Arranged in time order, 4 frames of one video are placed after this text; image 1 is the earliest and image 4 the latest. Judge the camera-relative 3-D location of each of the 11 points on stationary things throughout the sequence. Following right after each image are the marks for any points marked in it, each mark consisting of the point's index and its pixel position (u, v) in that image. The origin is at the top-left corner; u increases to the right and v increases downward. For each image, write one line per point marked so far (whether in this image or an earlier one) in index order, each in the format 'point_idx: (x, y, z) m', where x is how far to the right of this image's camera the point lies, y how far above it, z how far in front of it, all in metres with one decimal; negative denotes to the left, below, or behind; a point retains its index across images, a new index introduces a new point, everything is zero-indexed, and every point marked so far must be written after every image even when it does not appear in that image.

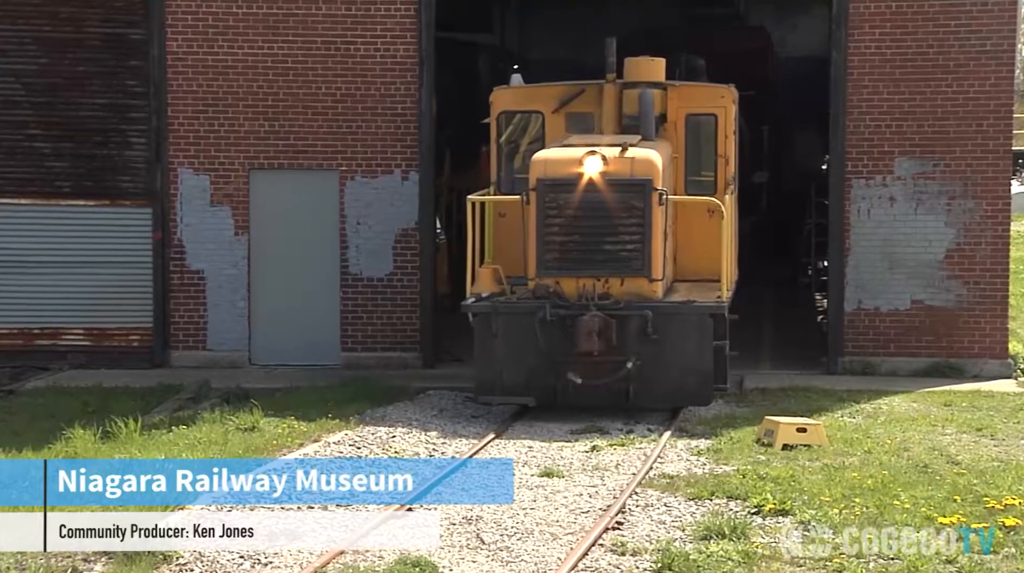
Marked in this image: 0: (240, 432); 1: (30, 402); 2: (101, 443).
0: (-2.4, -1.2, +14.8) m
1: (-4.5, -1.1, +16.0) m
2: (-3.5, -1.3, +14.5) m
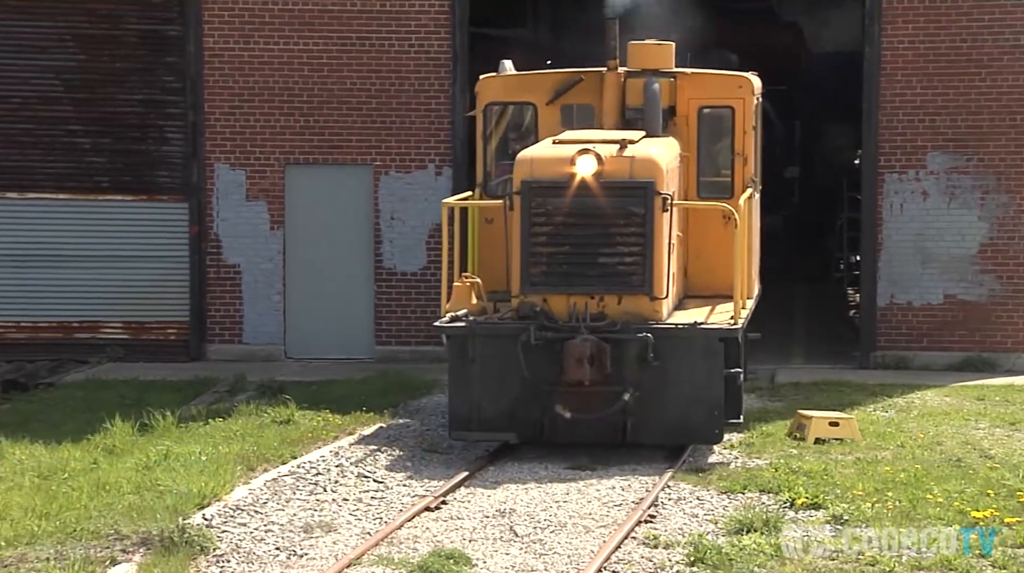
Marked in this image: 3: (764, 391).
0: (-2.1, -1.2, +15.0) m
1: (-4.2, -1.1, +16.2) m
2: (-3.2, -1.3, +14.7) m
3: (+2.4, -1.0, +16.5) m
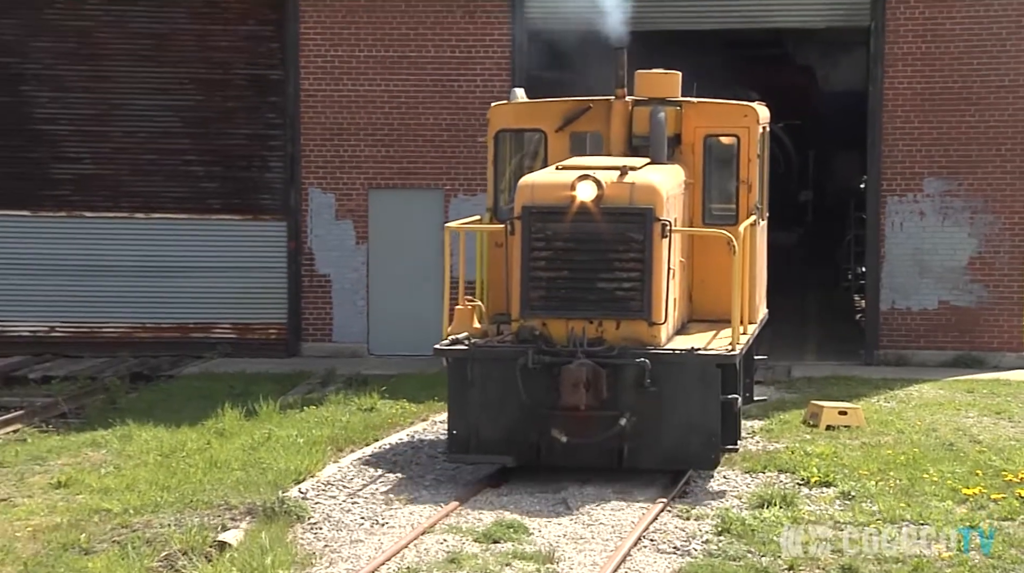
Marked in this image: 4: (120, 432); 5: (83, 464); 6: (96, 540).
0: (-1.5, -1.3, +17.8) m
1: (-3.6, -1.1, +19.1) m
2: (-2.7, -1.4, +17.5) m
3: (+3.0, -1.1, +19.3) m
4: (-4.0, -1.5, +17.4) m
5: (-4.1, -1.7, +16.2) m
6: (-3.3, -2.0, +13.3) m
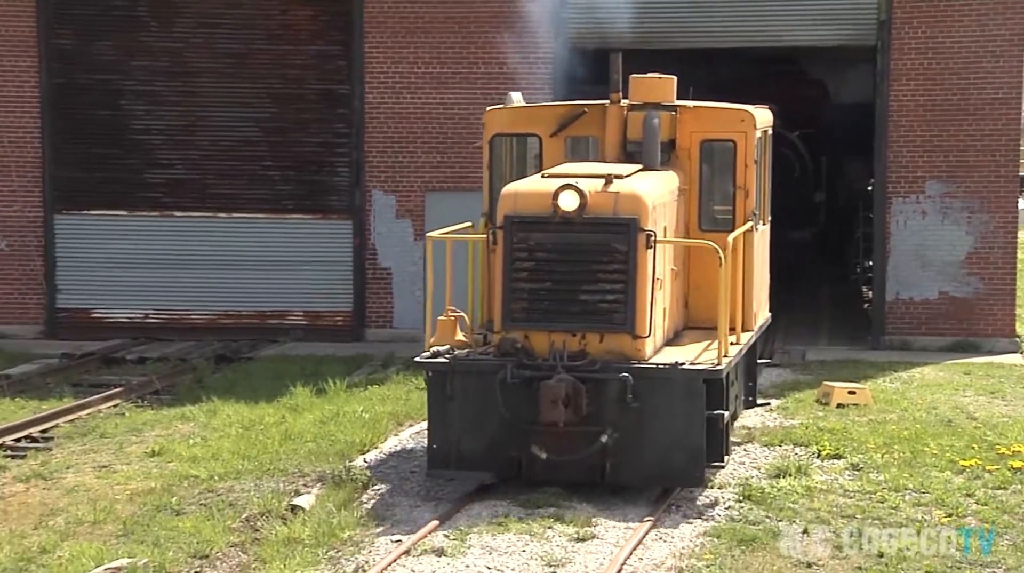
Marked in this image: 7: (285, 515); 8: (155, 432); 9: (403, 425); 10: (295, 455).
0: (-1.0, -1.2, +20.2) m
1: (-3.1, -1.0, +21.5) m
2: (-2.2, -1.3, +19.9) m
3: (+3.5, -1.0, +21.5) m
4: (-3.5, -1.4, +19.8) m
5: (-3.6, -1.6, +18.7) m
6: (-2.9, -1.9, +15.7) m
7: (-1.9, -1.9, +15.1) m
8: (-3.9, -1.6, +18.8) m
9: (-1.1, -1.5, +18.6) m
10: (-2.1, -1.6, +17.2) m
